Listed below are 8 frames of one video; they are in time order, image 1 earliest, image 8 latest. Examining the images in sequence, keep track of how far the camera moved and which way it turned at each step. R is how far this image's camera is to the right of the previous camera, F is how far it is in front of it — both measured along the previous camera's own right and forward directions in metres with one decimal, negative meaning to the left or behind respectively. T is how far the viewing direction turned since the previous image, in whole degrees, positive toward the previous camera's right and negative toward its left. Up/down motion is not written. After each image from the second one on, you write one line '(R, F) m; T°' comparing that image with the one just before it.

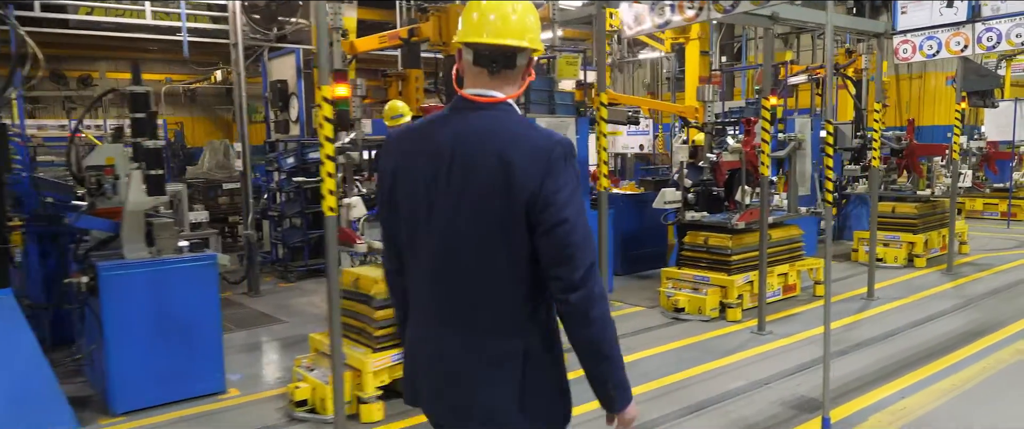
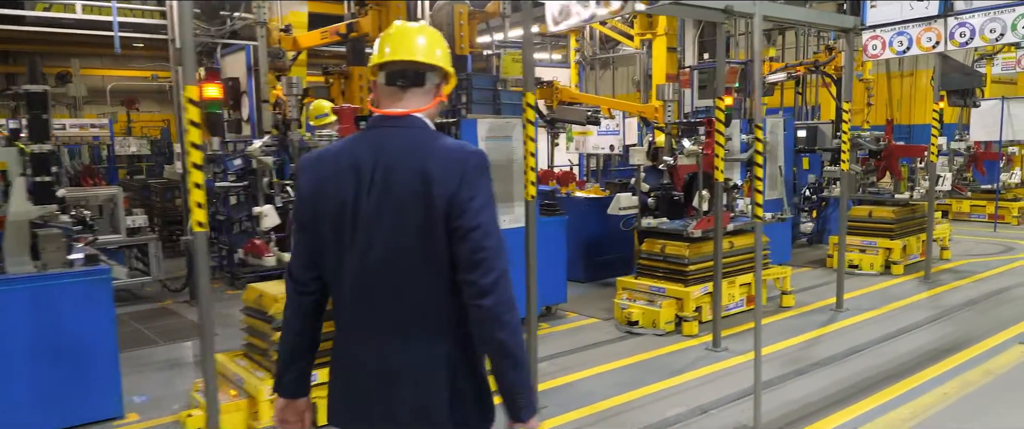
(+0.4, +0.4) m; 0°
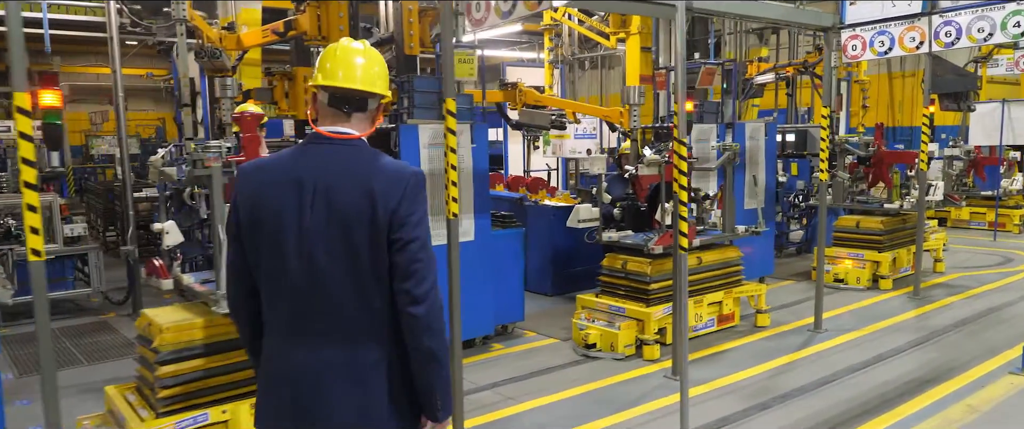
(+0.4, +0.4) m; -1°
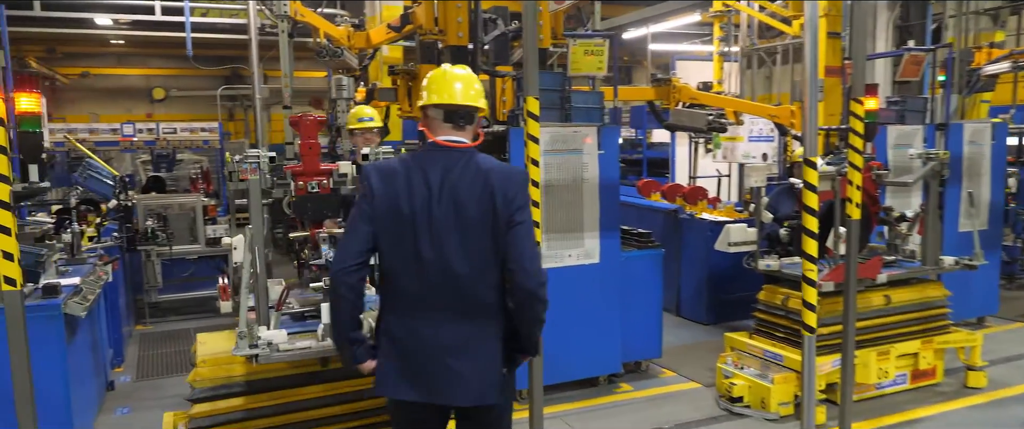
(+0.4, +0.8) m; -14°
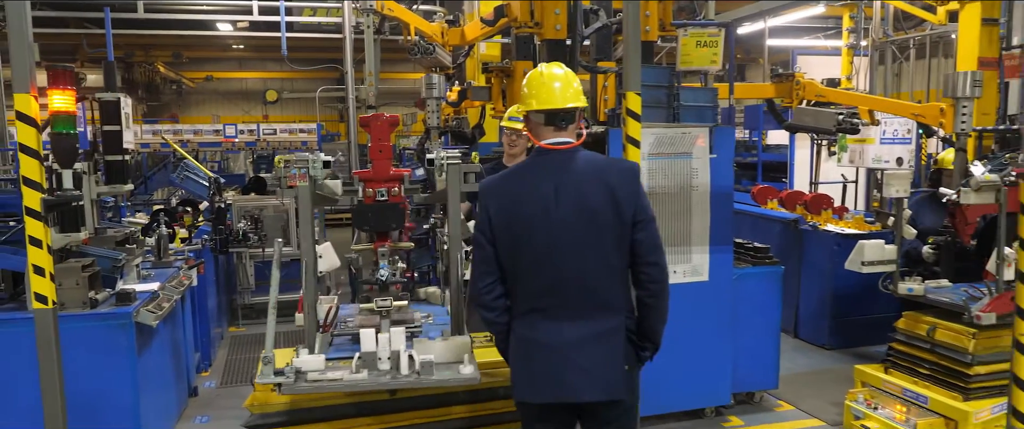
(0.0, +0.4) m; -8°
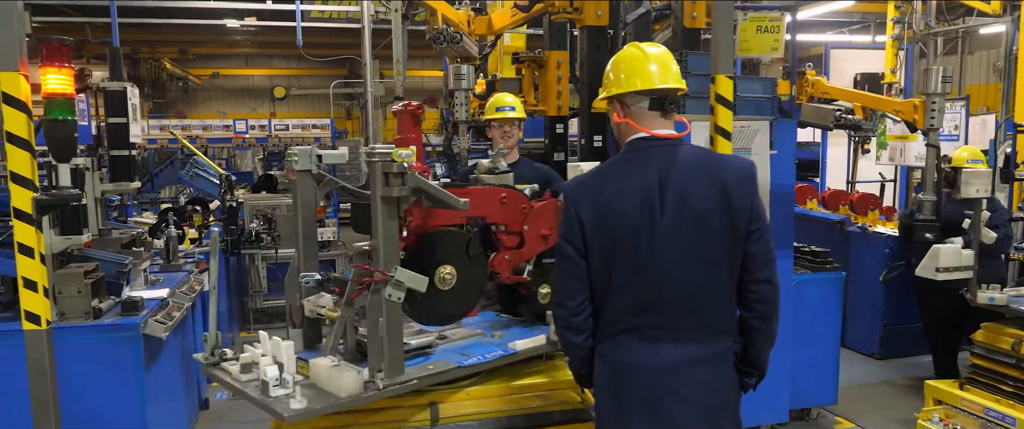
(-0.2, +0.3) m; 0°
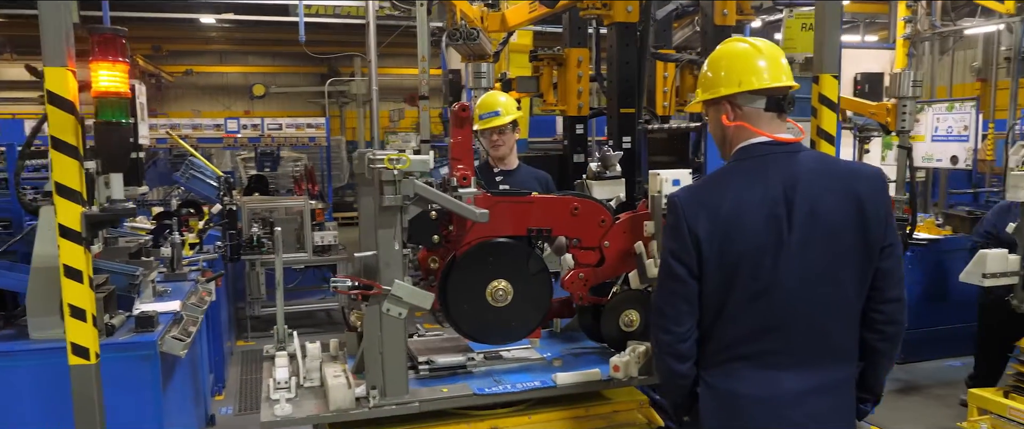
(-0.3, +0.2) m; +2°
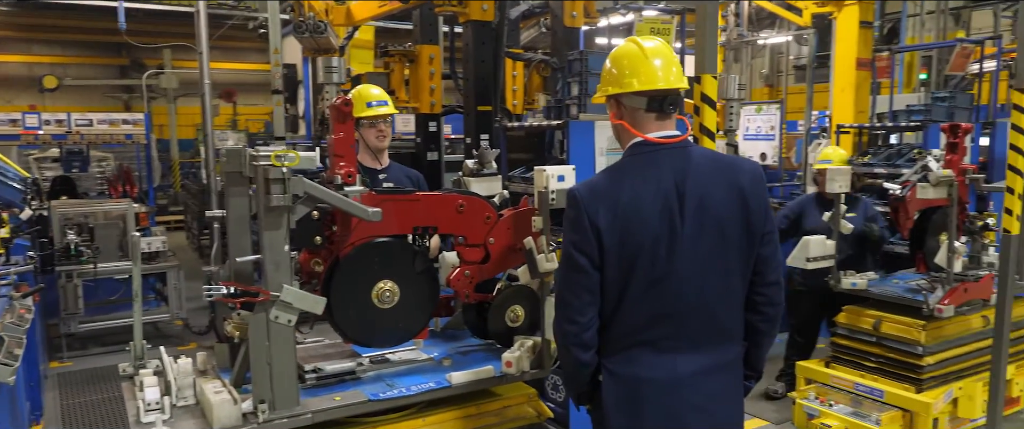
(-0.2, 0.0) m; +13°
